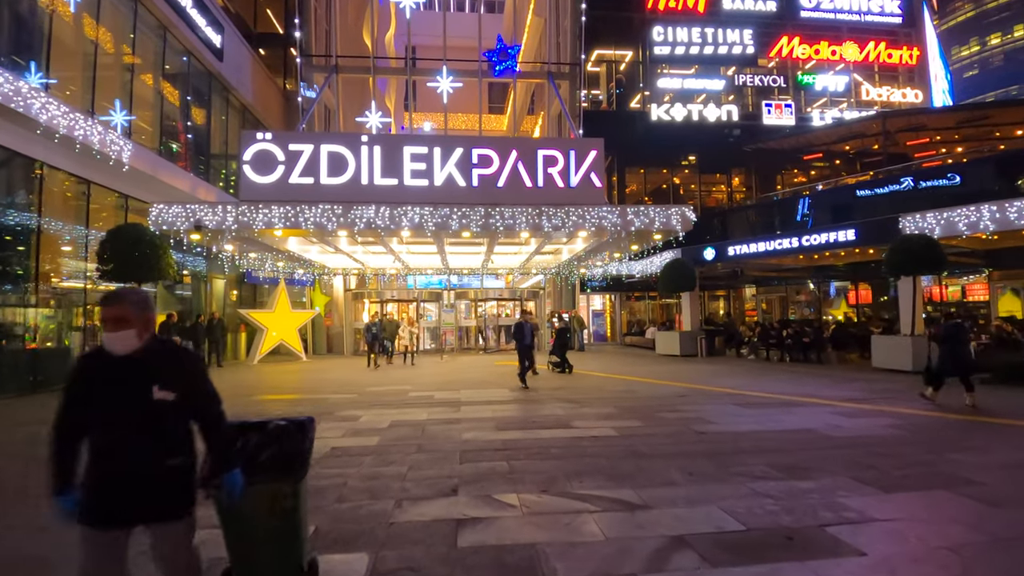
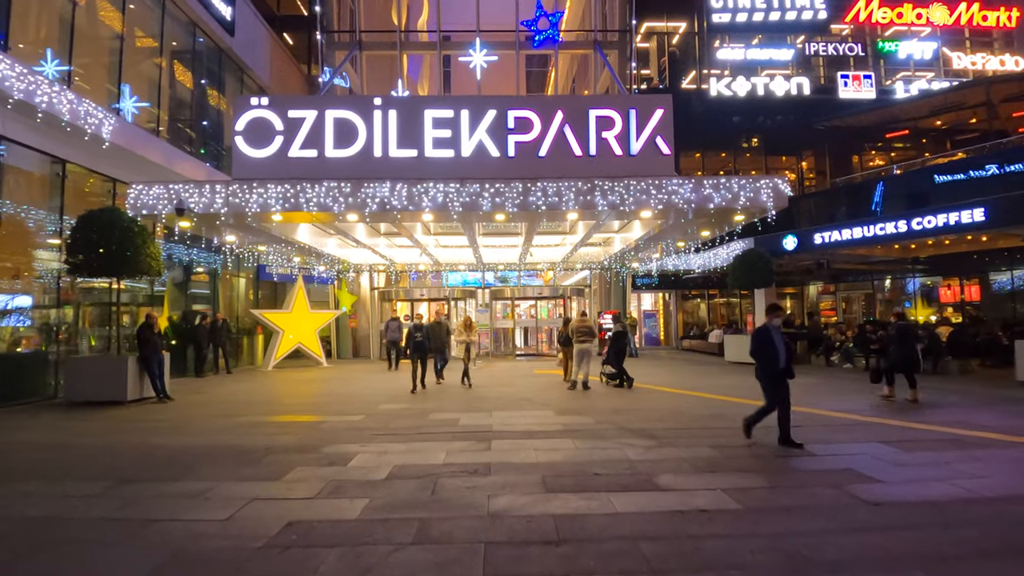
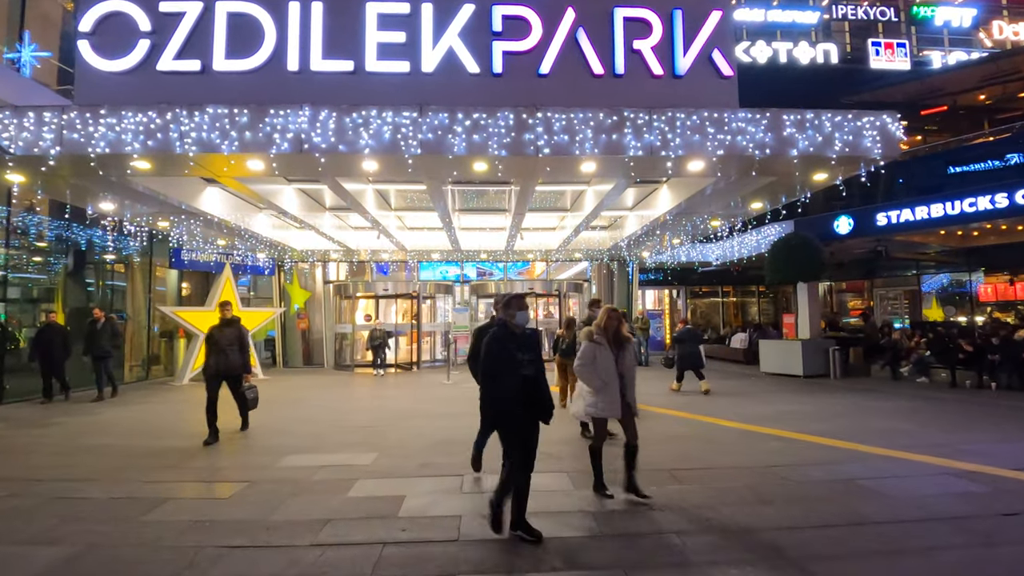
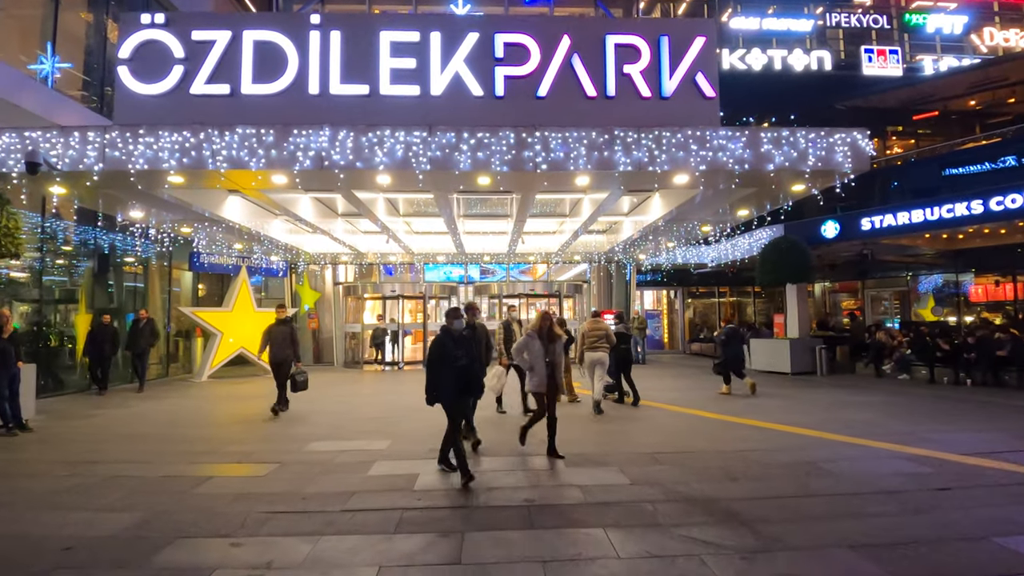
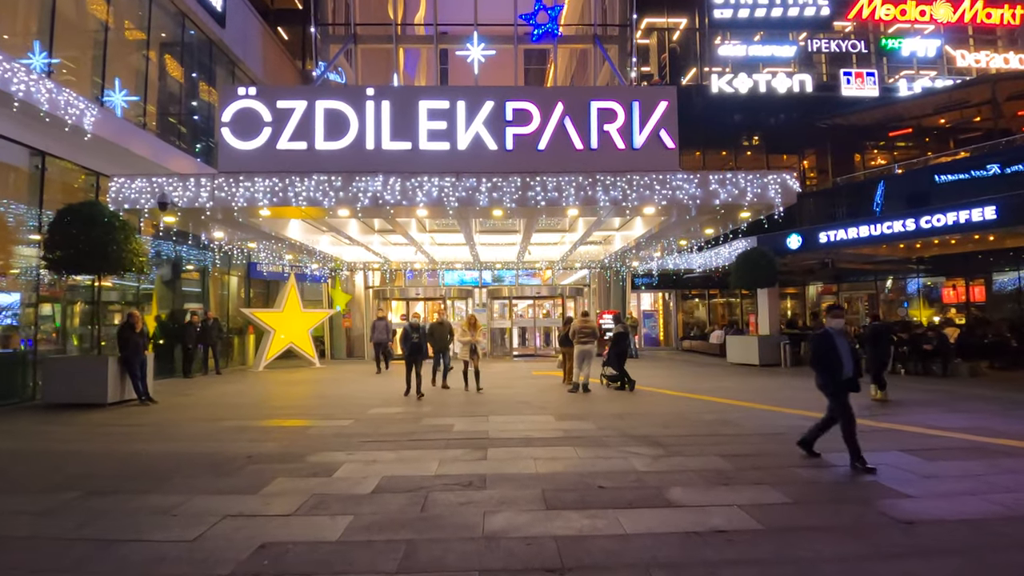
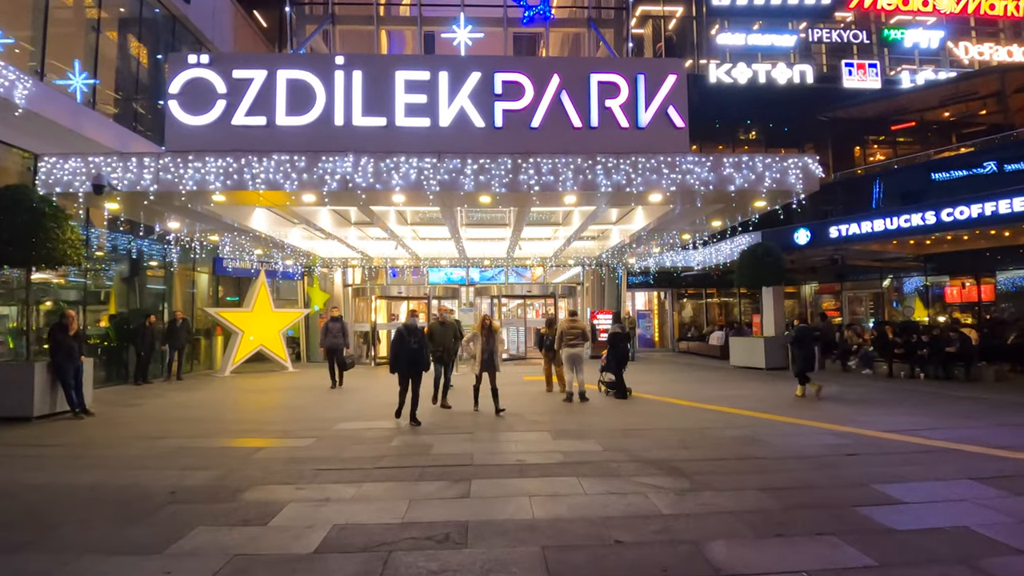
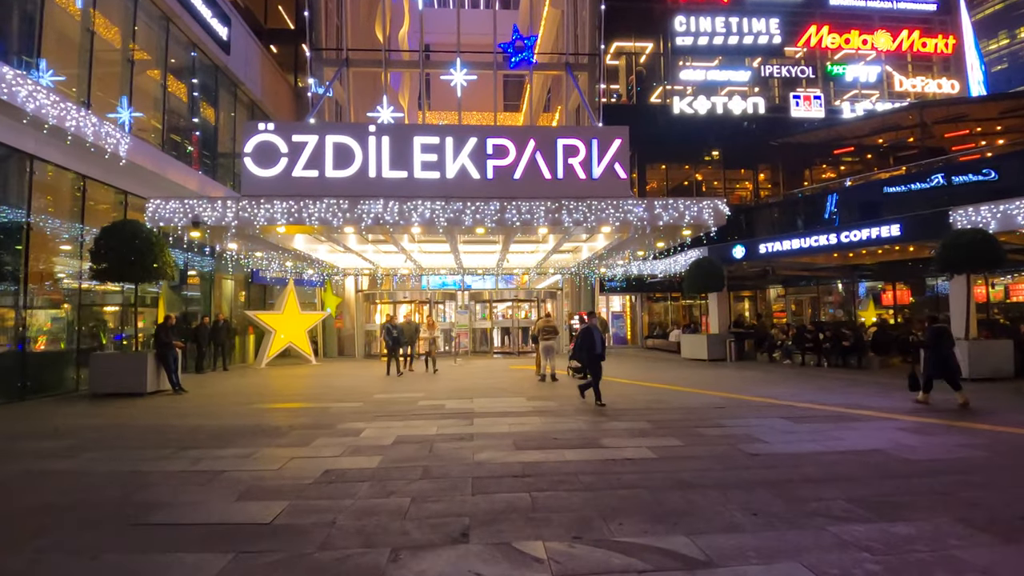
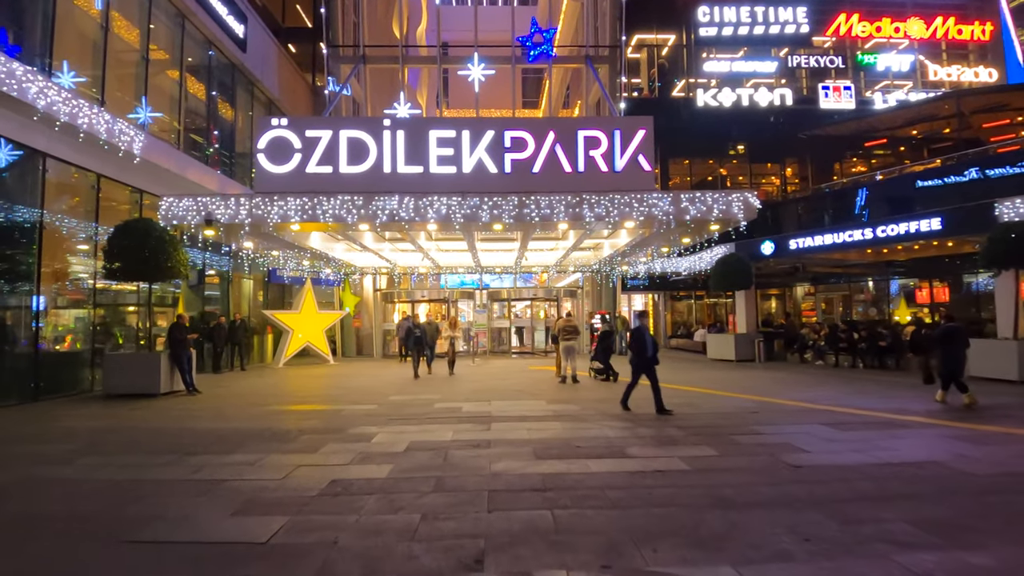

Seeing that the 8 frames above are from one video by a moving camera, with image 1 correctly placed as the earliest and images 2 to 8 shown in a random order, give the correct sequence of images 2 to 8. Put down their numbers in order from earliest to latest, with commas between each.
7, 8, 2, 5, 6, 4, 3
